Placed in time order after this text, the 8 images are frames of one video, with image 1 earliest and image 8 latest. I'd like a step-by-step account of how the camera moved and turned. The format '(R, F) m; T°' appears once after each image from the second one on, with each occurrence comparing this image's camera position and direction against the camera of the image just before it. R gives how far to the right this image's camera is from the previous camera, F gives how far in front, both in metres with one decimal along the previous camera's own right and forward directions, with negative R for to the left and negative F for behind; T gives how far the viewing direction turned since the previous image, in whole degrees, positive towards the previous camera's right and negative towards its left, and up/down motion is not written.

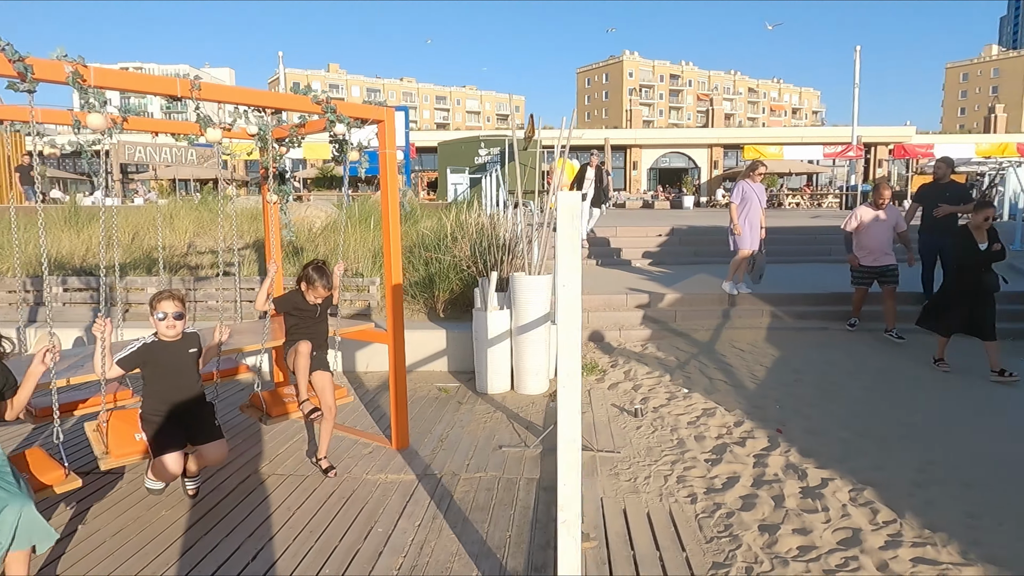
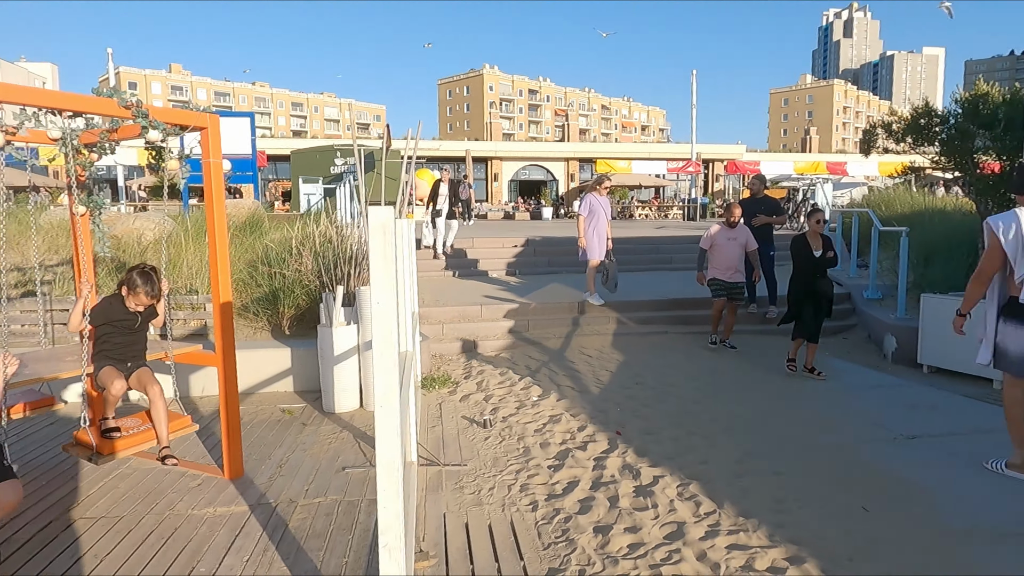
(+0.2, 0.0) m; +11°
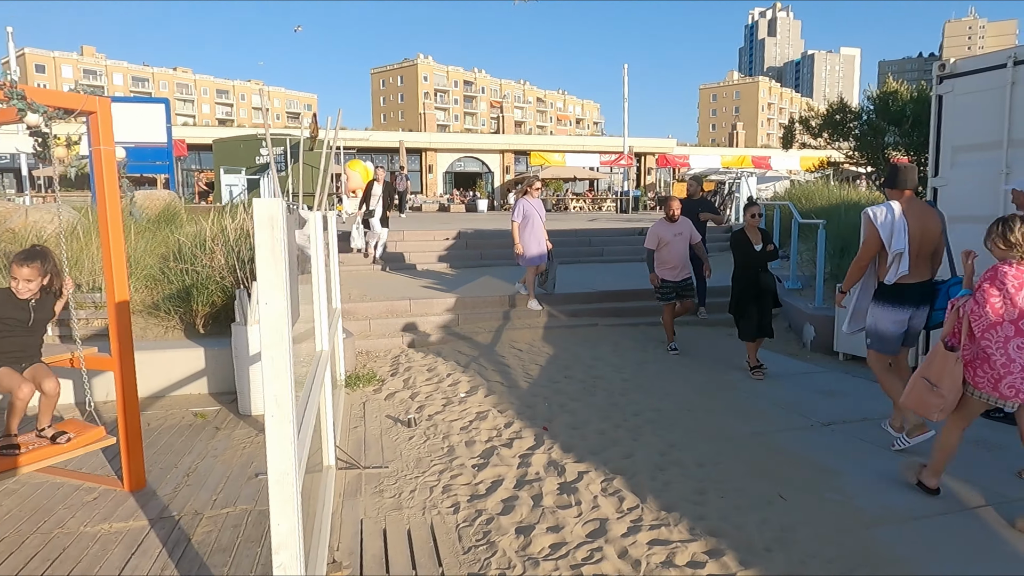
(+0.1, +0.1) m; +5°
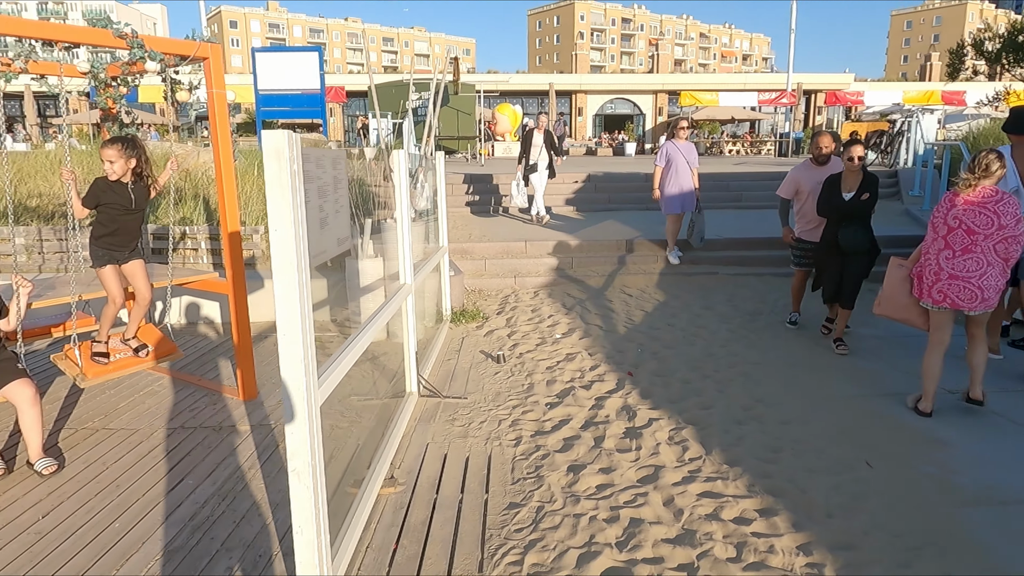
(+0.4, +0.1) m; -13°
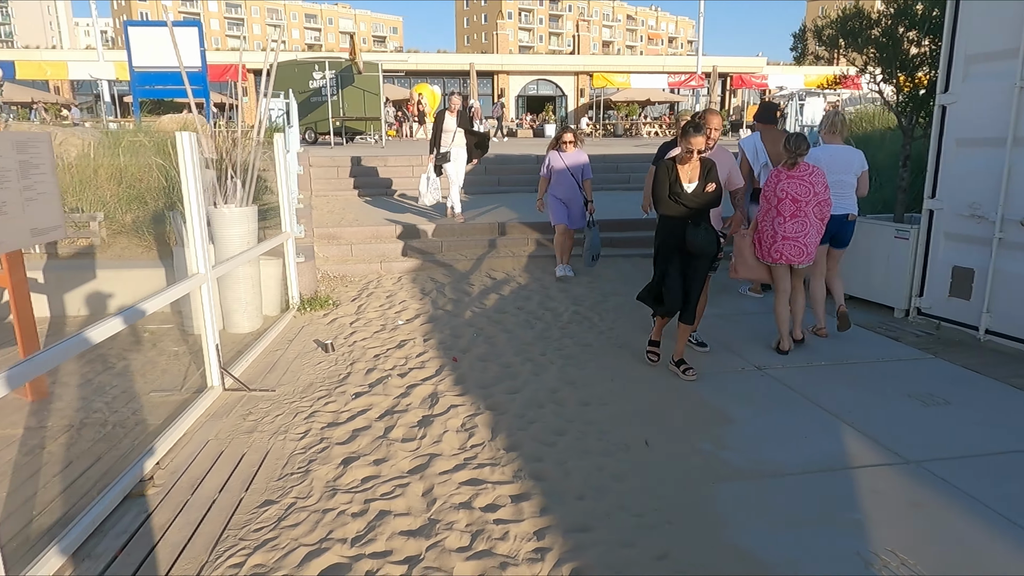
(+0.8, 0.0) m; +5°
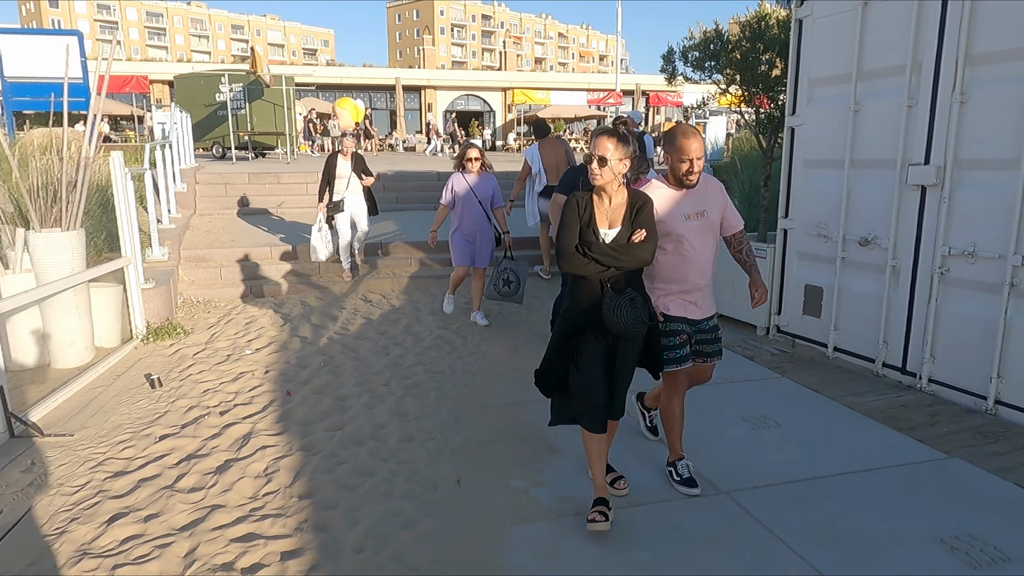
(+0.7, +0.2) m; +5°
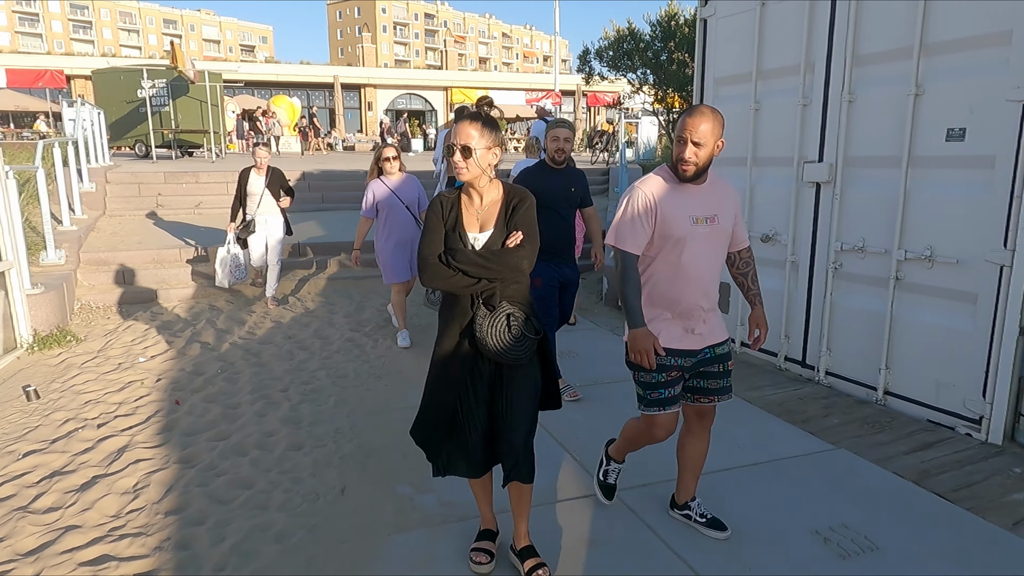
(+0.3, +0.1) m; +4°
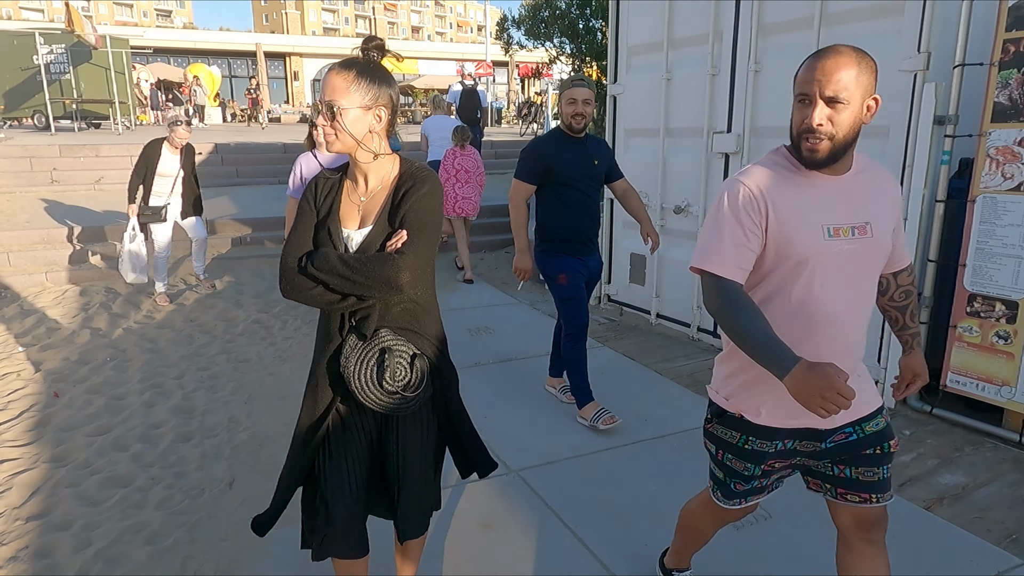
(+0.2, +0.1) m; +5°
